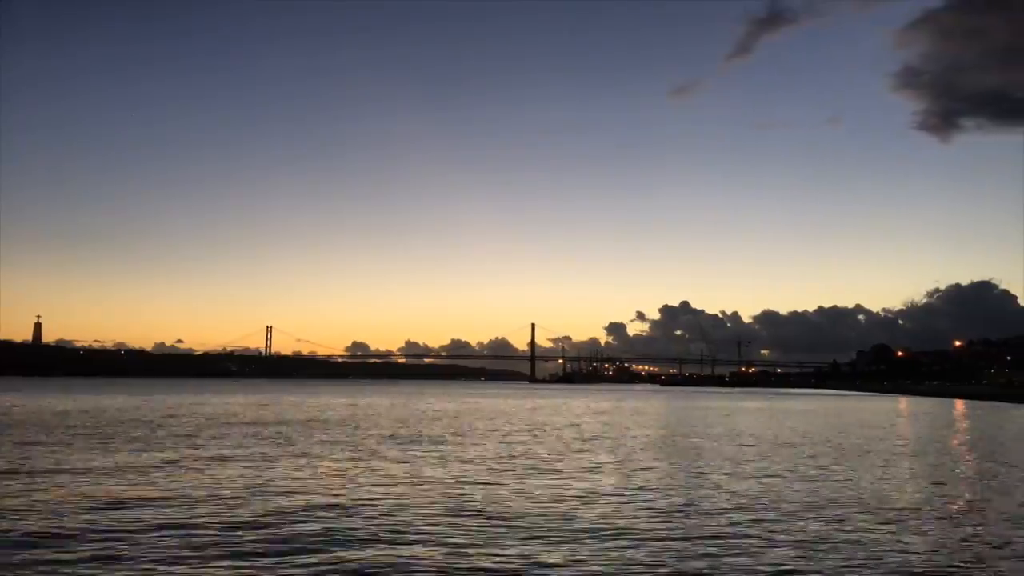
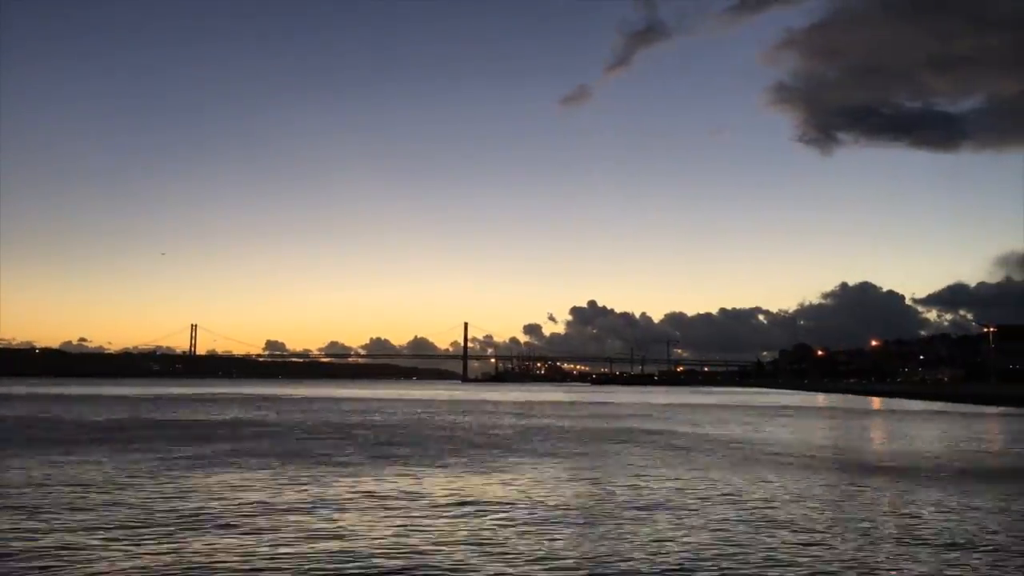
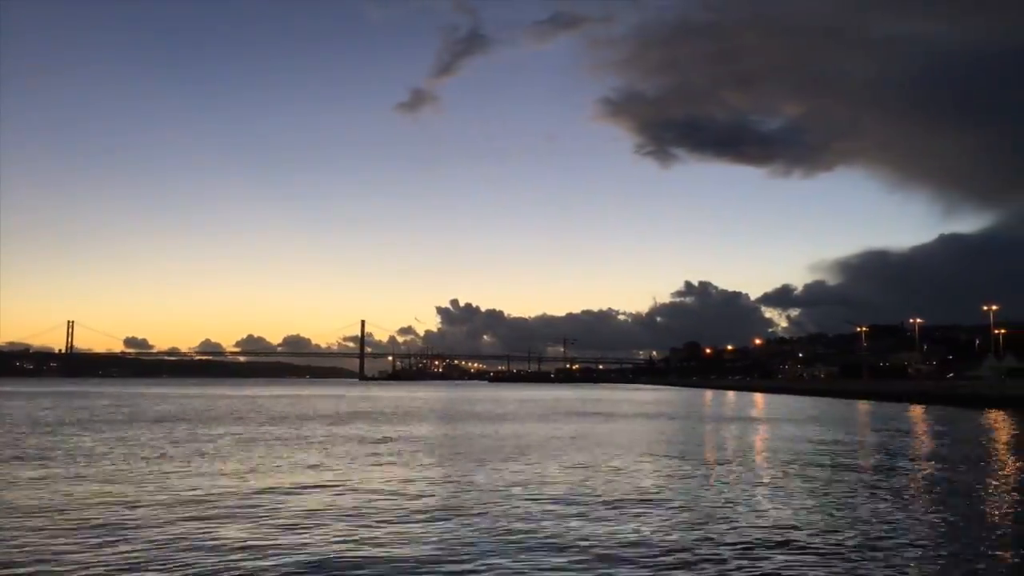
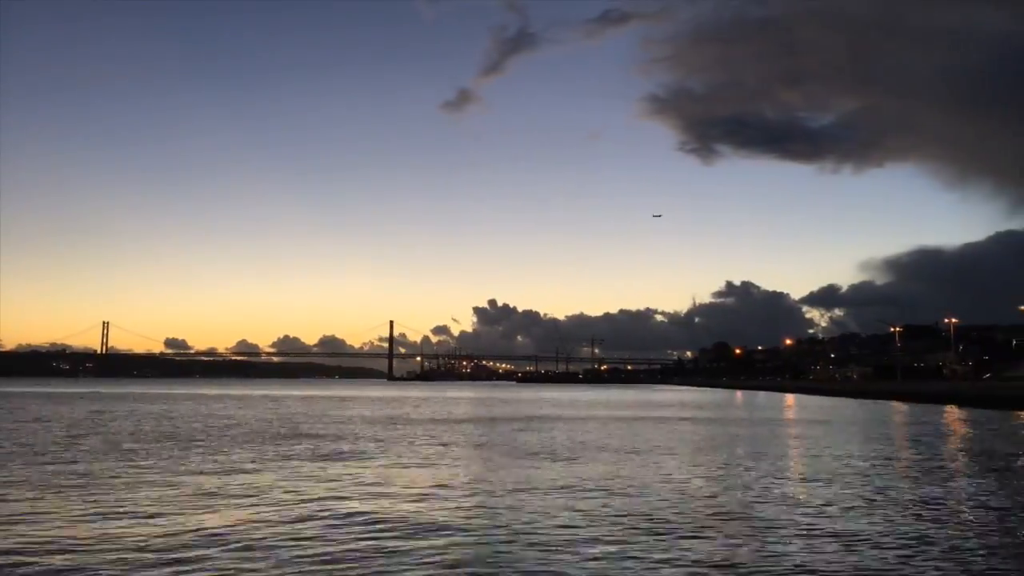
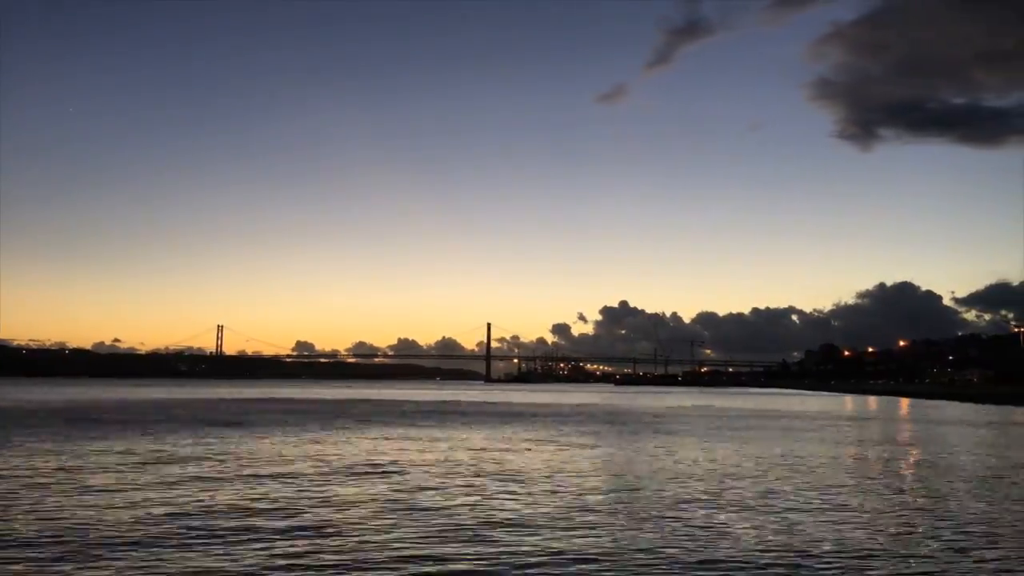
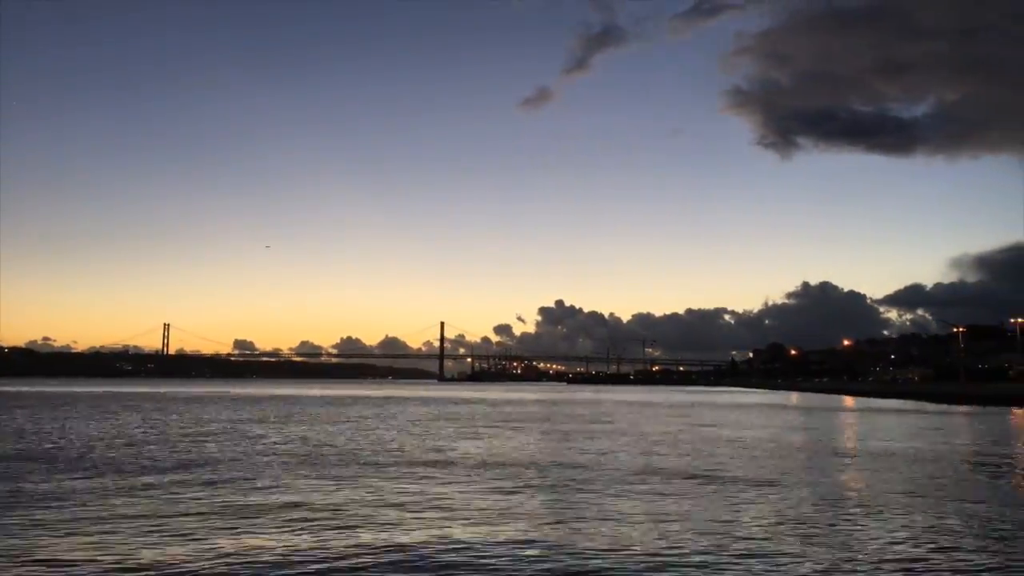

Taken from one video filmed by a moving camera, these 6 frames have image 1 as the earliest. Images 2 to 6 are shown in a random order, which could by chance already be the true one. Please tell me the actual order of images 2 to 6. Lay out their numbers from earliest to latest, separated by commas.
5, 2, 6, 4, 3
